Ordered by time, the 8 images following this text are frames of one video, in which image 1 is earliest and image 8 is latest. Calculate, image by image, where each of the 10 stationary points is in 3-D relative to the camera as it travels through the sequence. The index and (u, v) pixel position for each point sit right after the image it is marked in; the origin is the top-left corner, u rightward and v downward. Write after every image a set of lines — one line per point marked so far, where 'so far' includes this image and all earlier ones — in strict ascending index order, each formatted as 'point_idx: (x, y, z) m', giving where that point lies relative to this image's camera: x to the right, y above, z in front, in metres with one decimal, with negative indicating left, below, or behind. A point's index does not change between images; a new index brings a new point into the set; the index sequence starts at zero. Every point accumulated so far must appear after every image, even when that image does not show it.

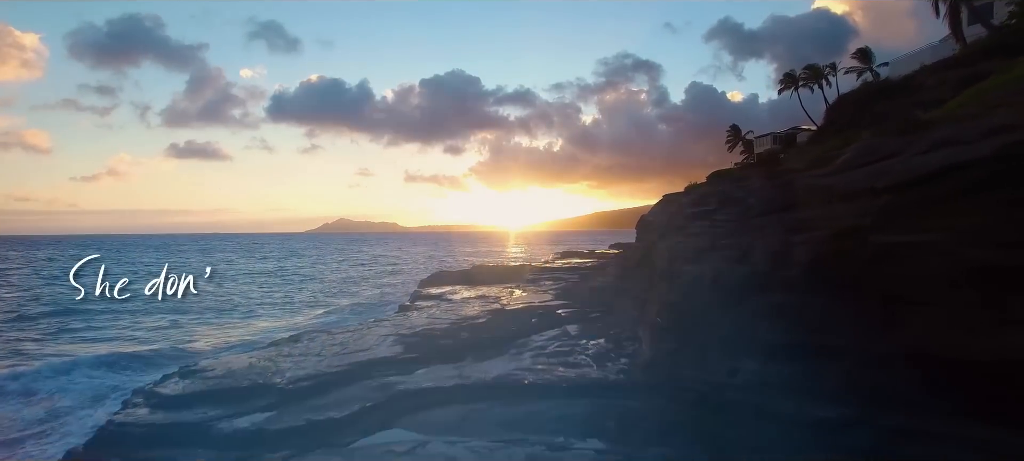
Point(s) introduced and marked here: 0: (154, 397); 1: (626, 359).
0: (-11.6, -5.4, +17.4) m
1: (+4.2, -4.7, +19.7) m
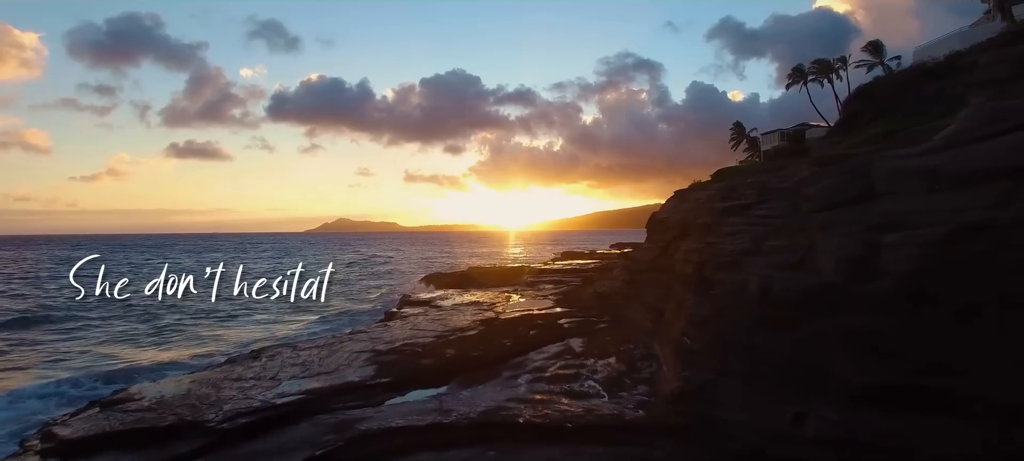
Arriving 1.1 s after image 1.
0: (-11.8, -5.4, +13.8) m
1: (+3.9, -4.7, +16.0) m
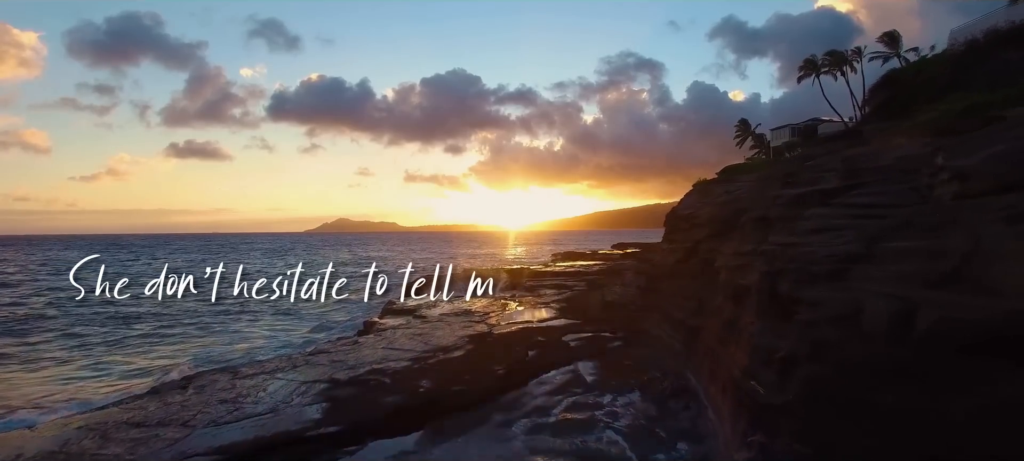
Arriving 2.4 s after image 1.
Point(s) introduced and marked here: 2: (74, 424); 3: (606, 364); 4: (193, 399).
0: (-12.1, -5.3, +9.2) m
1: (+3.7, -4.6, +11.4) m
2: (-11.5, -5.1, +14.1) m
3: (+3.4, -4.7, +19.2) m
4: (-9.4, -5.0, +16.1) m
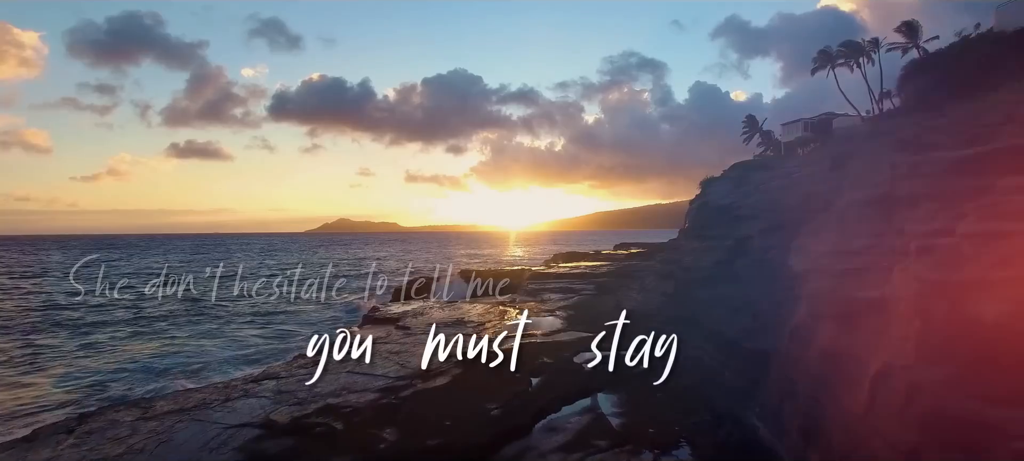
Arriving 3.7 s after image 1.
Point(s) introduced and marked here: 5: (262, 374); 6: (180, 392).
0: (-12.1, -5.0, +4.7) m
1: (+3.7, -4.4, +6.9) m
2: (-11.5, -4.9, +9.6) m
3: (+3.3, -4.5, +14.7) m
4: (-9.5, -4.8, +11.5) m
5: (-8.1, -4.7, +17.6) m
6: (-9.9, -4.9, +16.1) m
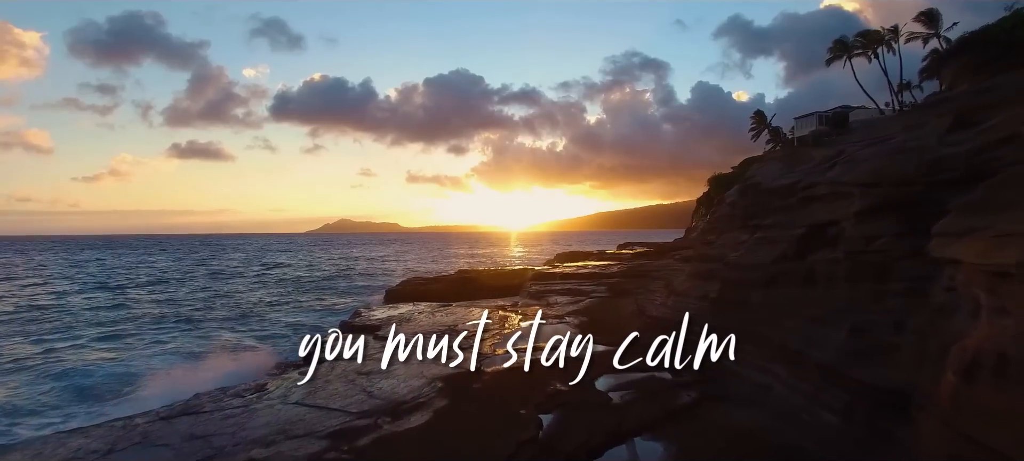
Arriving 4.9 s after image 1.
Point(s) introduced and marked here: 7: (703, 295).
0: (-12.1, -4.6, +0.4) m
1: (+3.7, -4.0, +2.5) m
2: (-11.5, -4.5, +5.3) m
3: (+3.4, -4.1, +10.3) m
4: (-9.4, -4.4, +7.2) m
5: (-8.1, -4.3, +13.2) m
6: (-9.8, -4.5, +11.8) m
7: (+6.3, -2.1, +17.9) m
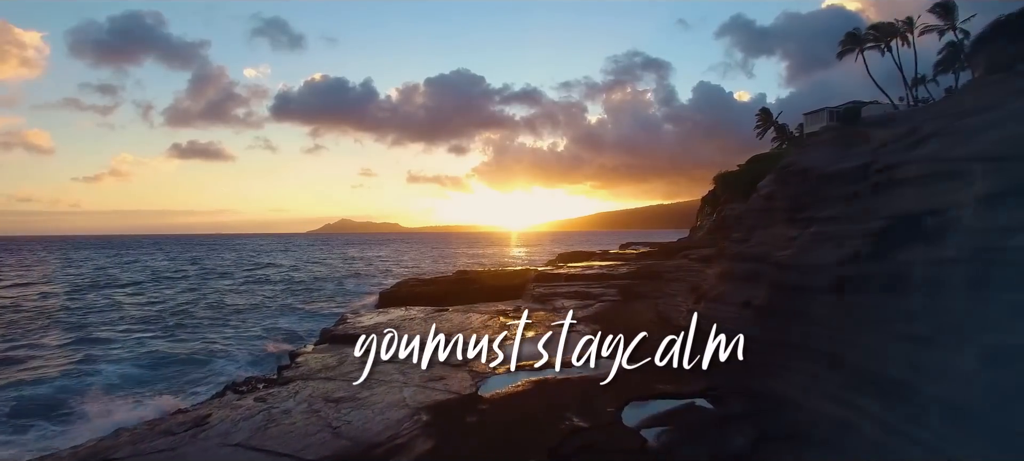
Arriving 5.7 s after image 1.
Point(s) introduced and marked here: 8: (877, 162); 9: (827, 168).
0: (-12.0, -4.5, -2.5) m
1: (+3.8, -3.8, -0.4) m
2: (-11.4, -4.3, +2.4) m
3: (+3.5, -4.0, +7.4) m
4: (-9.4, -4.2, +4.3) m
5: (-8.0, -4.2, +10.3) m
6: (-9.7, -4.3, +8.9) m
7: (+6.4, -2.0, +14.9) m
8: (+8.3, +1.6, +12.2) m
9: (+8.6, +1.7, +14.6) m
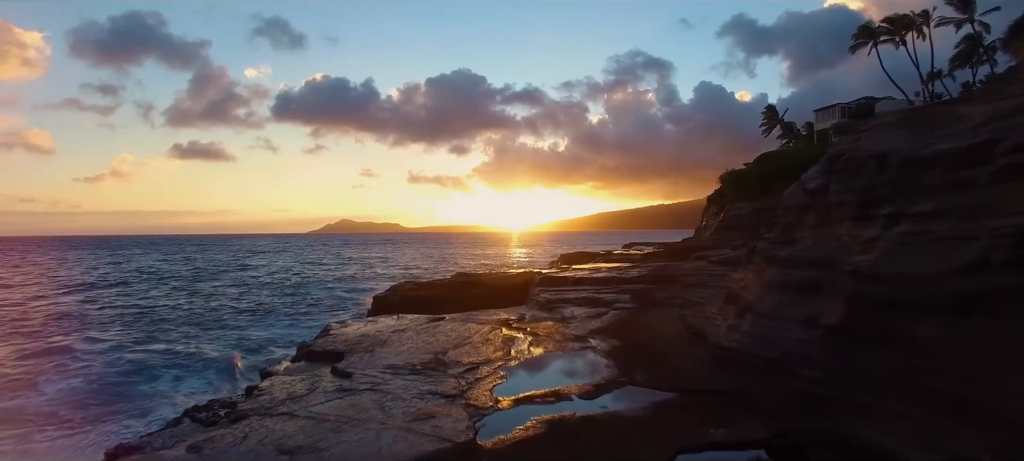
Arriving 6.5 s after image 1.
0: (-11.9, -4.5, -5.5) m
1: (+3.9, -3.8, -3.4) m
2: (-11.3, -4.3, -0.5) m
3: (+3.6, -4.0, +4.4) m
4: (-9.2, -4.2, +1.3) m
5: (-7.9, -4.2, +7.3) m
6: (-9.6, -4.3, +5.9) m
7: (+6.6, -2.0, +11.9) m
8: (+8.5, +1.6, +9.2) m
9: (+8.7, +1.7, +11.6) m
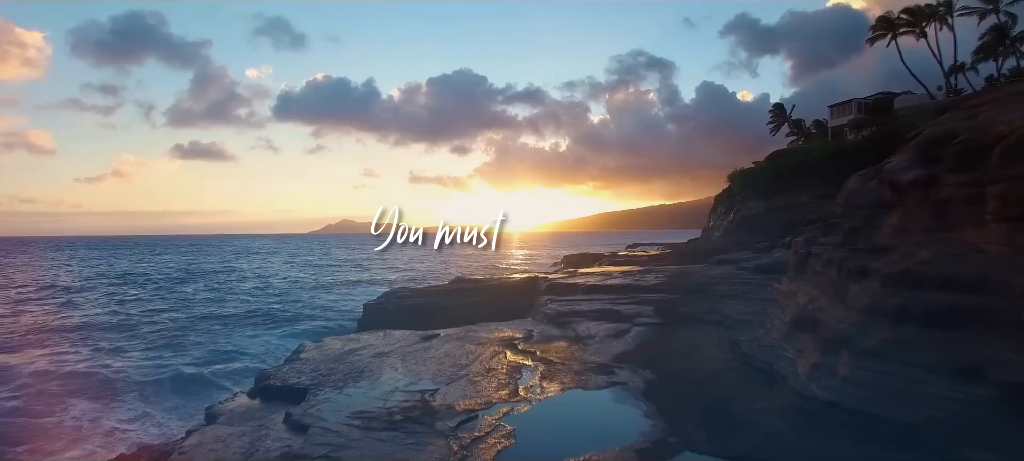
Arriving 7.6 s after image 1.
0: (-11.8, -4.6, -9.3) m
1: (+4.1, -3.9, -7.3) m
2: (-11.1, -4.4, -4.4) m
3: (+3.8, -4.1, +0.5) m
4: (-9.1, -4.3, -2.5) m
5: (-7.7, -4.3, +3.4) m
6: (-9.4, -4.4, +2.0) m
7: (+6.8, -2.1, +8.0) m
8: (+8.7, +1.5, +5.3) m
9: (+8.9, +1.6, +7.7) m
